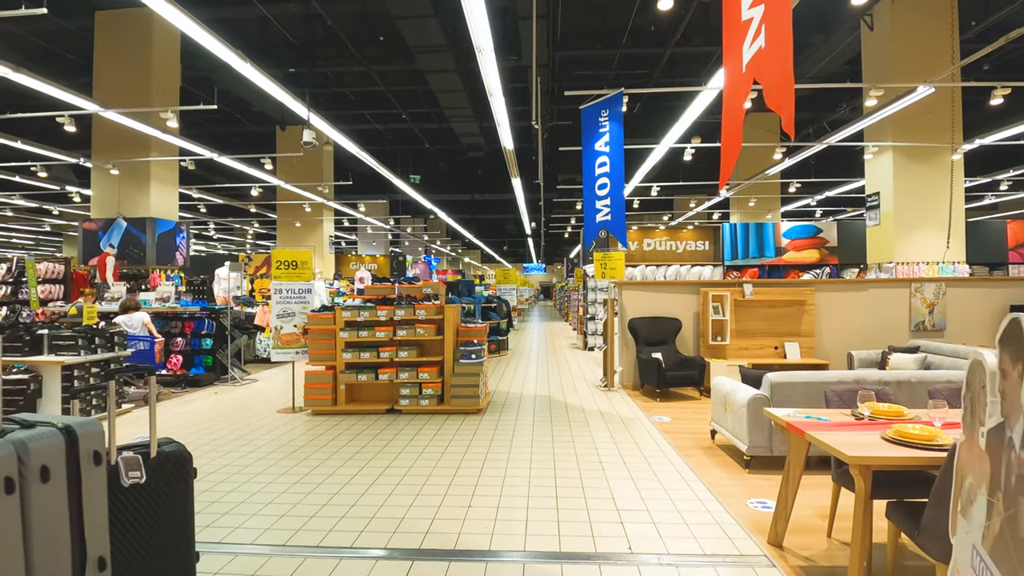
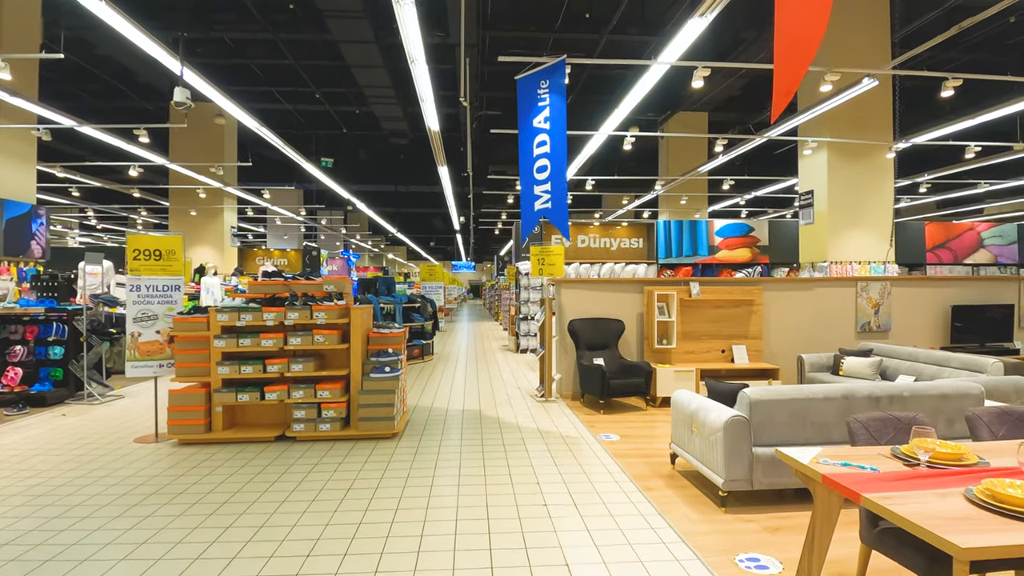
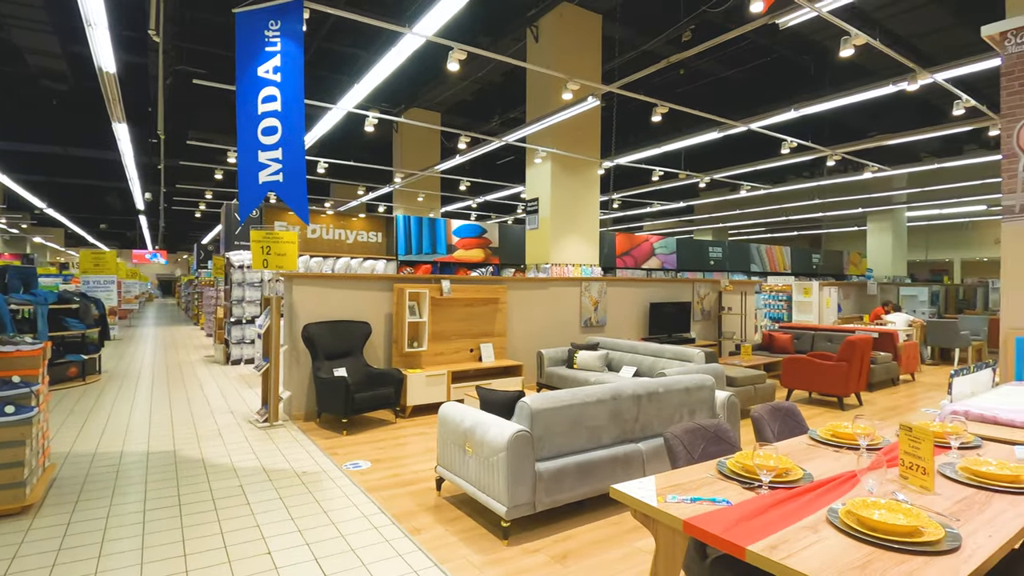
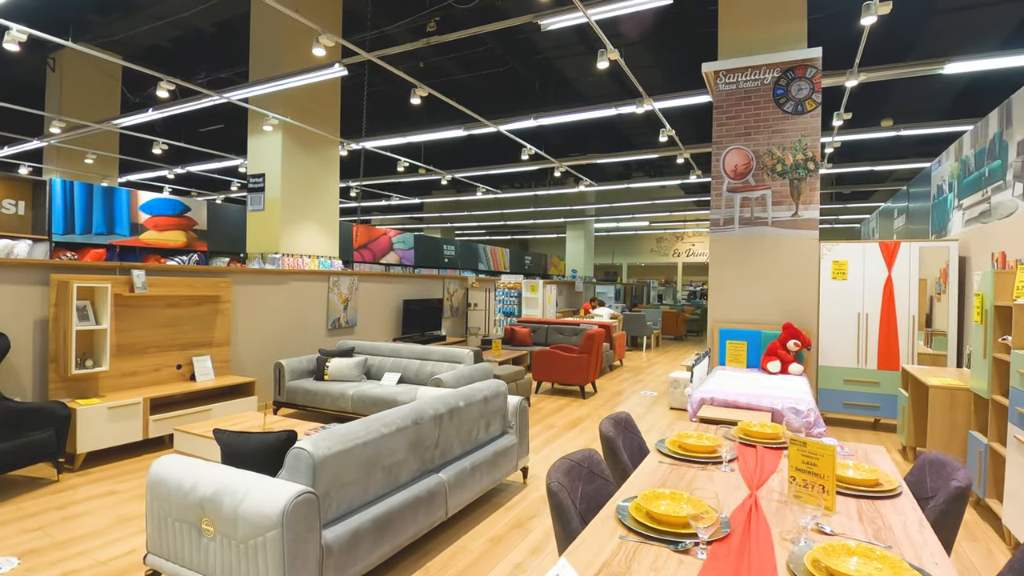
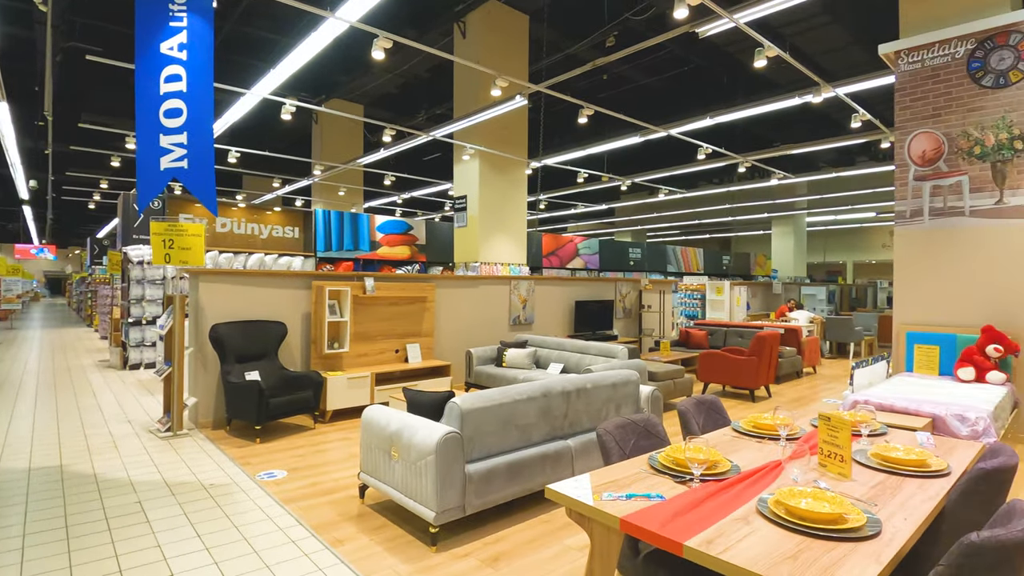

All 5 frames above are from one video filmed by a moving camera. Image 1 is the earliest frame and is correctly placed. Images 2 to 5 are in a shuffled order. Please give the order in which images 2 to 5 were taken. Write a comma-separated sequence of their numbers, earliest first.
2, 3, 5, 4
